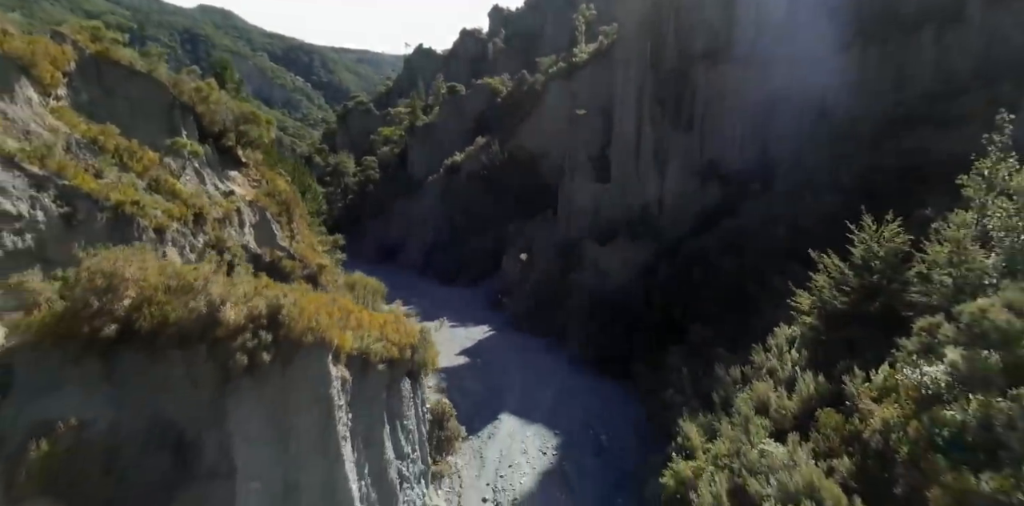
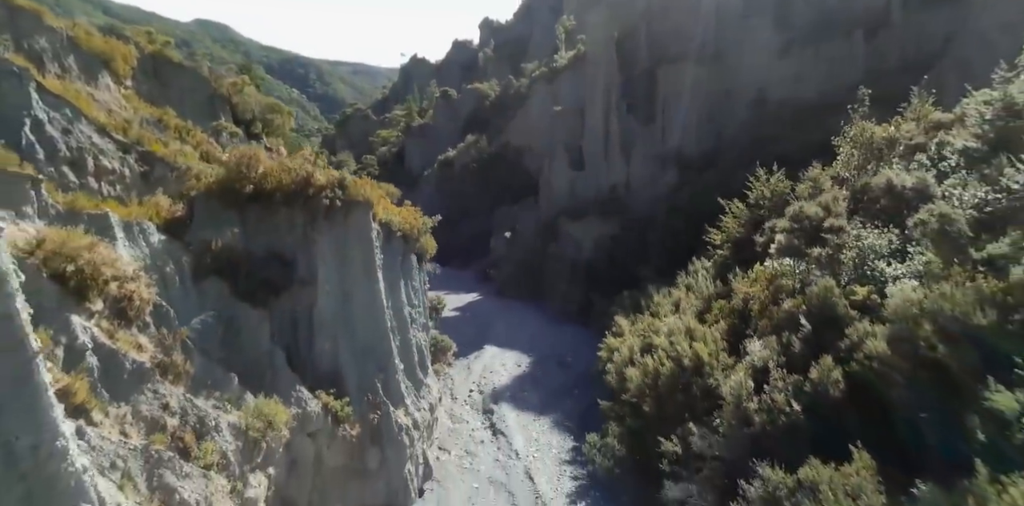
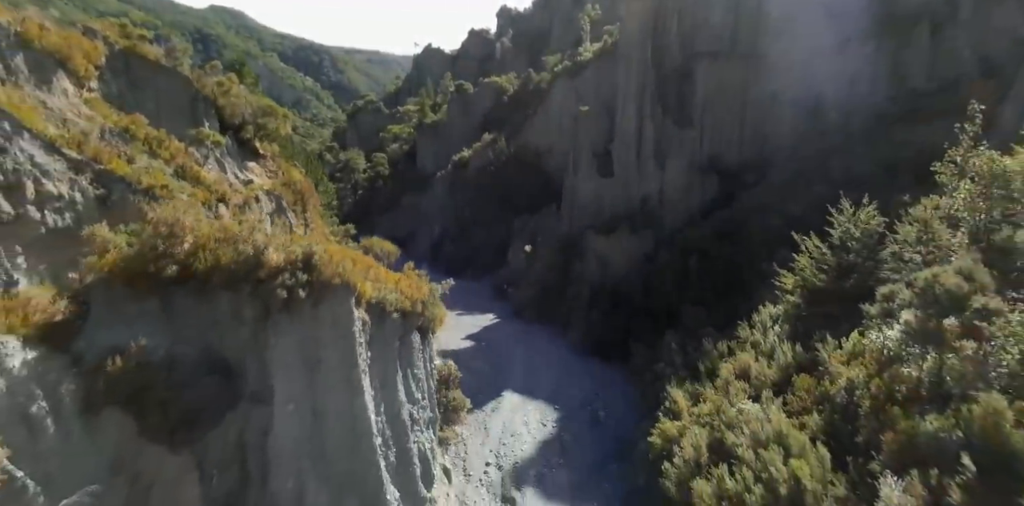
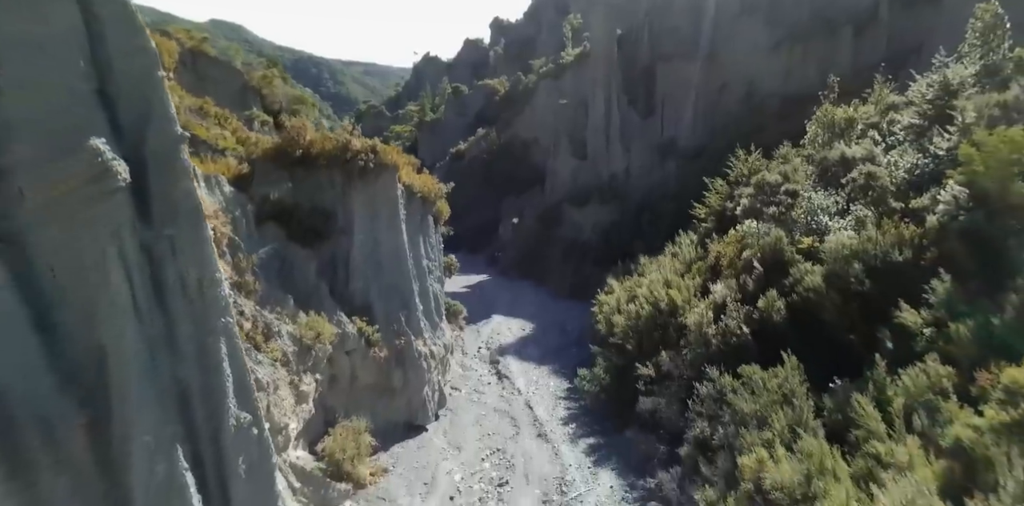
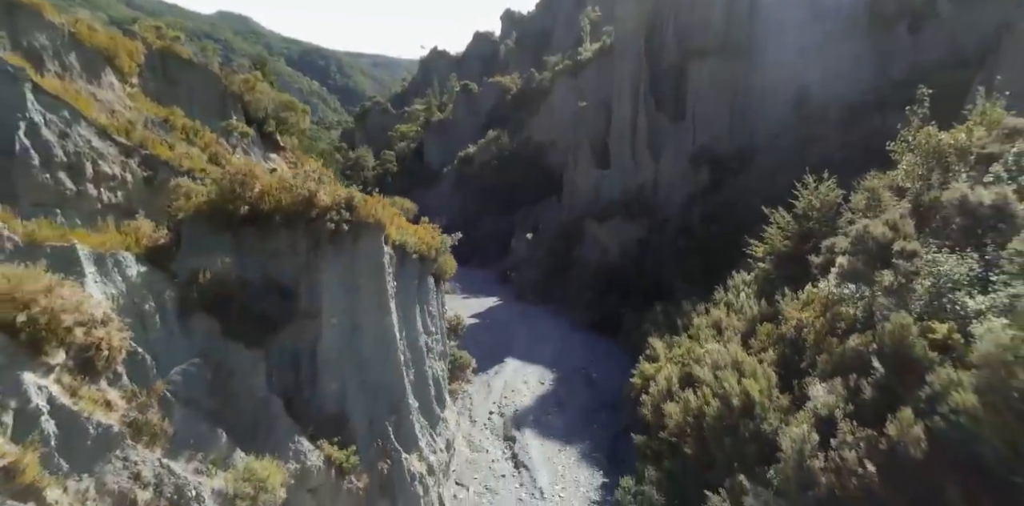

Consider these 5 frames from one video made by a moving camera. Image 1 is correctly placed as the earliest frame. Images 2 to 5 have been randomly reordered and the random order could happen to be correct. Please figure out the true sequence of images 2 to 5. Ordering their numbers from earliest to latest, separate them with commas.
3, 5, 2, 4
